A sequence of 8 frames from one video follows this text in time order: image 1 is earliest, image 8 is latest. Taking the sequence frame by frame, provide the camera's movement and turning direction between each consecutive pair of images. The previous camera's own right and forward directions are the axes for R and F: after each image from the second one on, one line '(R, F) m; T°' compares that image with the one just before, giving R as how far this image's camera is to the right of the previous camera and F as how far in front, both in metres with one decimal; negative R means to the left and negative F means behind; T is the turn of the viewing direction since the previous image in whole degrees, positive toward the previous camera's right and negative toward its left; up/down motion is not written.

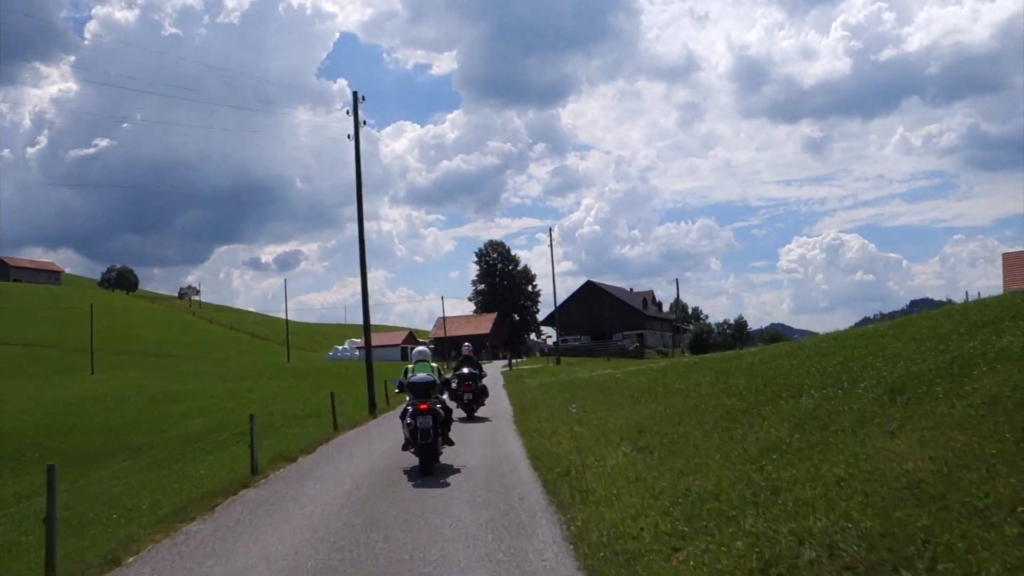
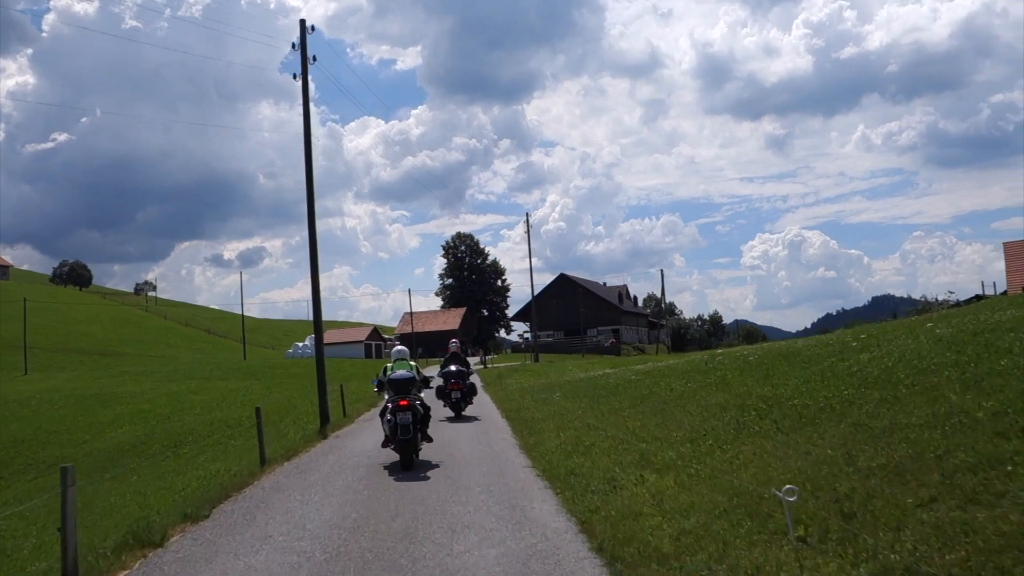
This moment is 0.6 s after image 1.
(-0.5, +5.5) m; +2°
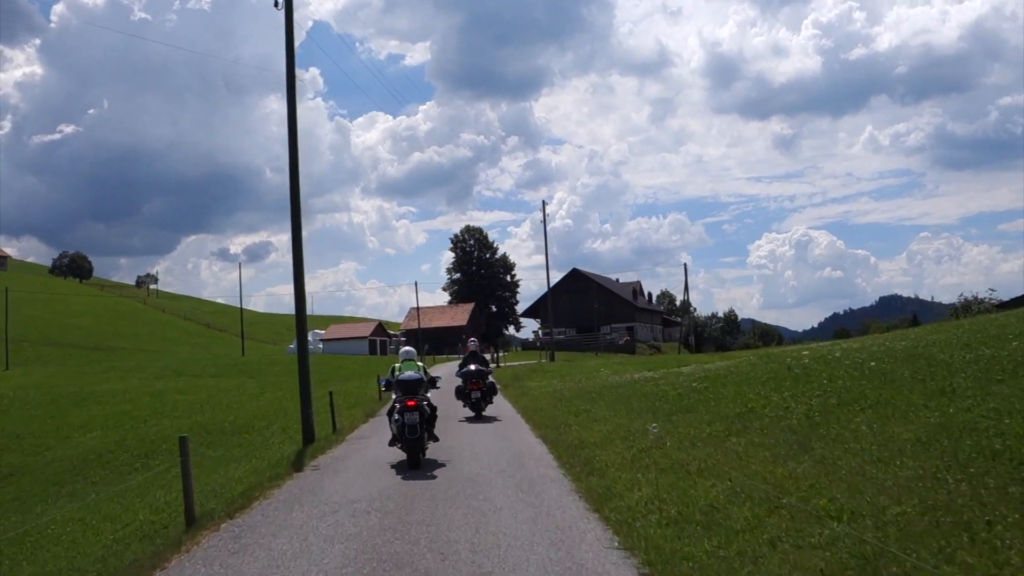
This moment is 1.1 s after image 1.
(-0.5, +4.3) m; 0°
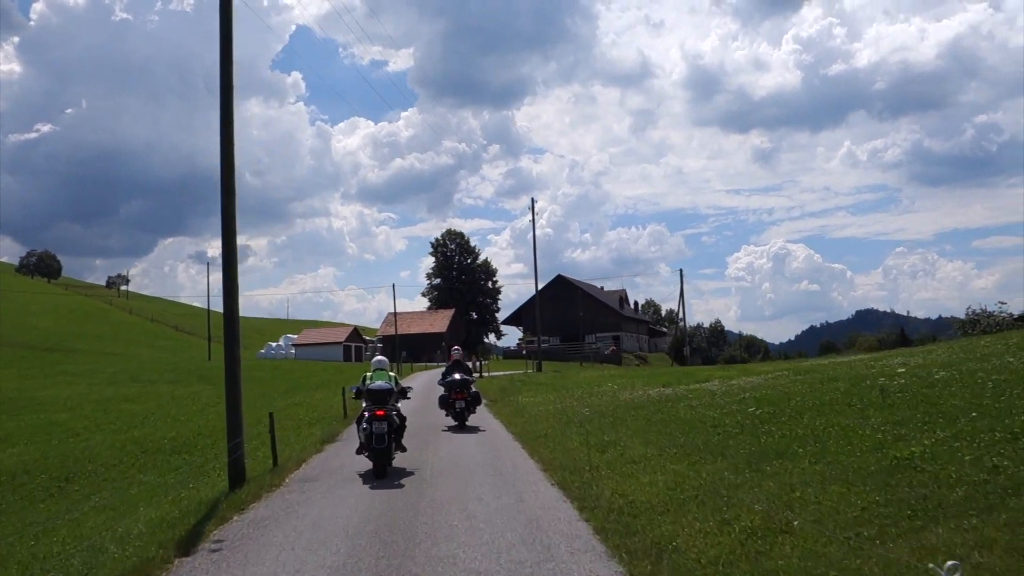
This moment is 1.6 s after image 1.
(-0.3, +4.2) m; +1°
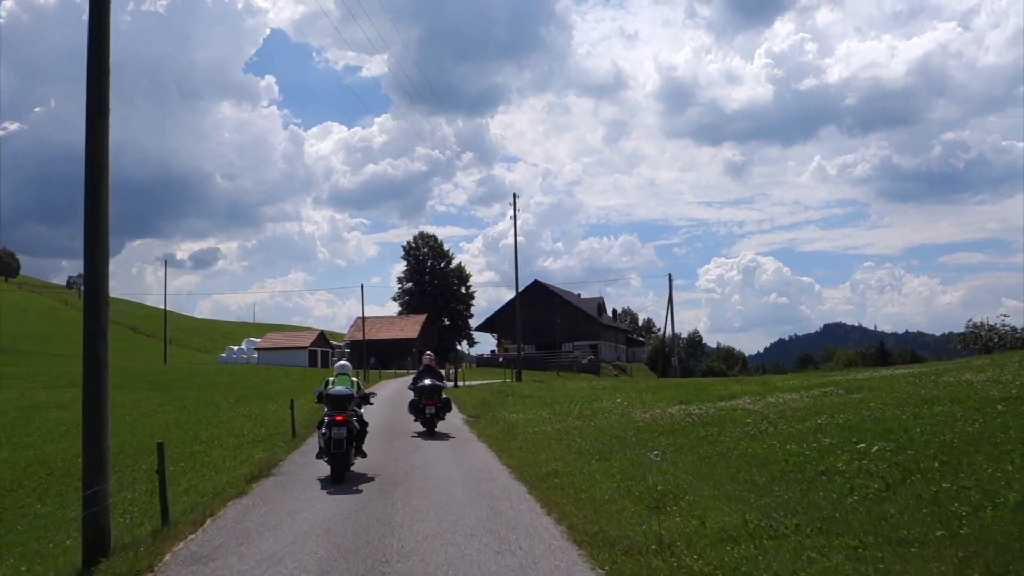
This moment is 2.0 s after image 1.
(-0.4, +4.1) m; +2°
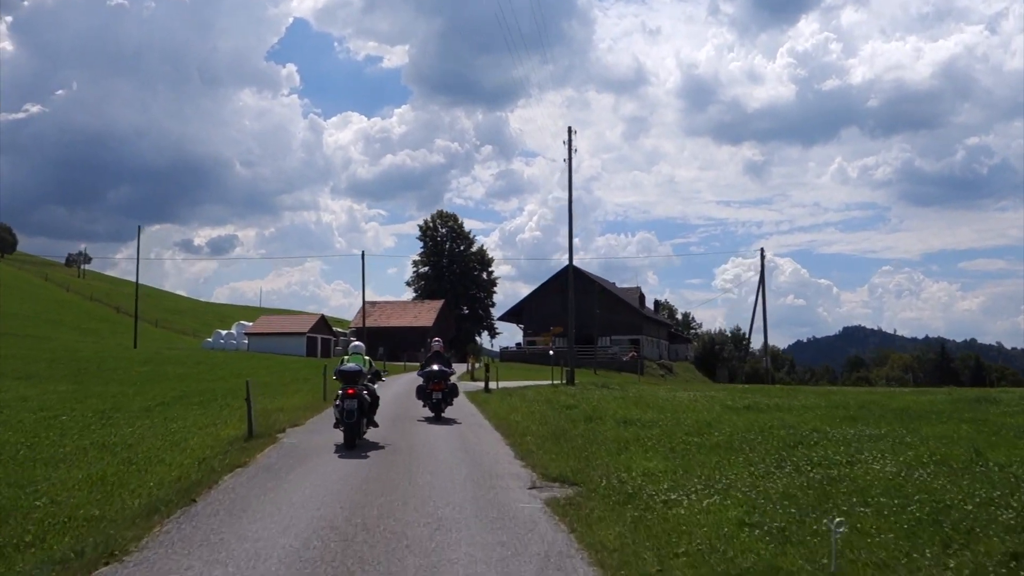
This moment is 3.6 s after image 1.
(-1.3, +13.2) m; -1°
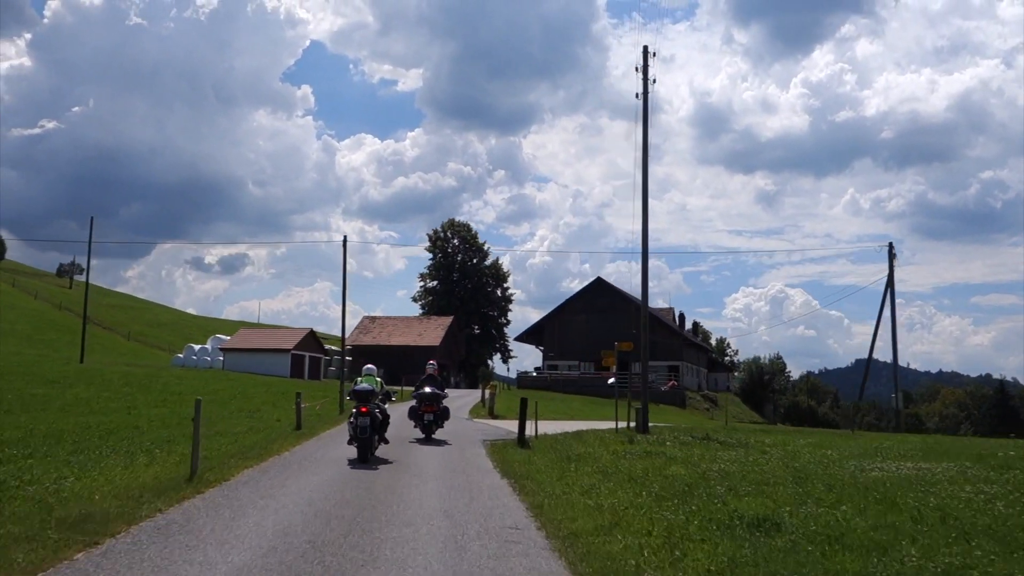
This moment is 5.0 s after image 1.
(-0.8, +12.1) m; -1°
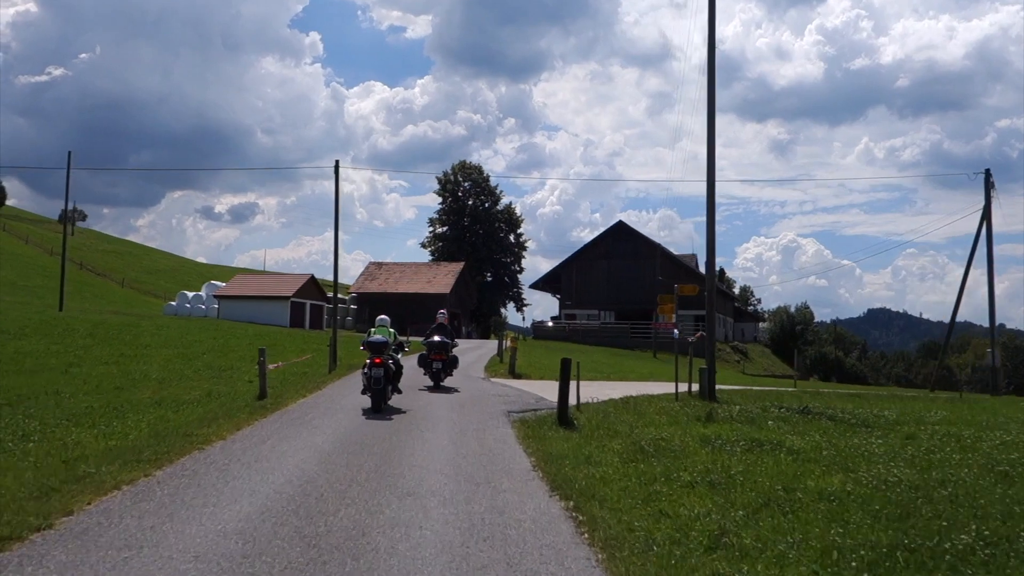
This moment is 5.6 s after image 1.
(-0.4, +5.1) m; -1°
